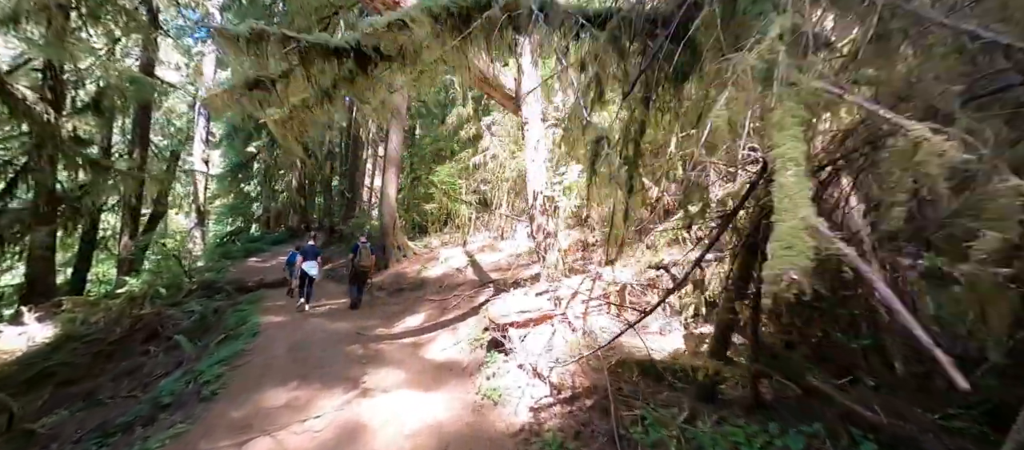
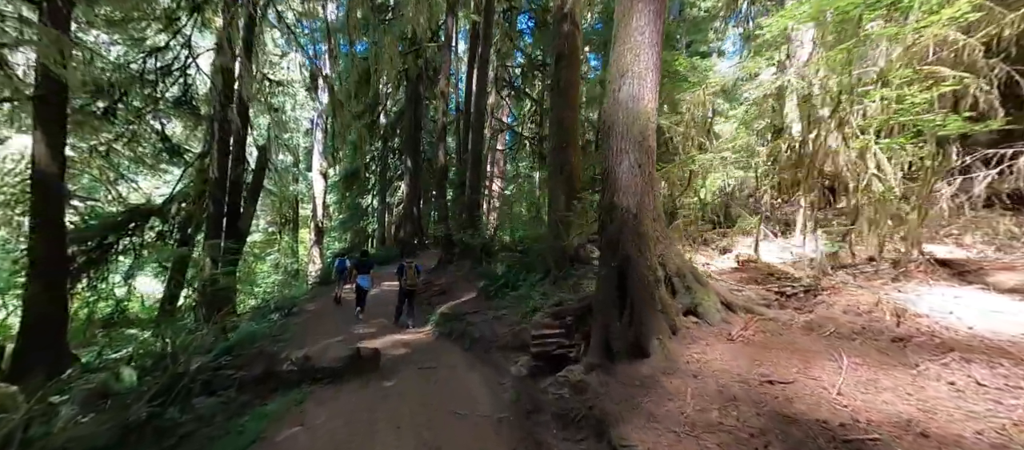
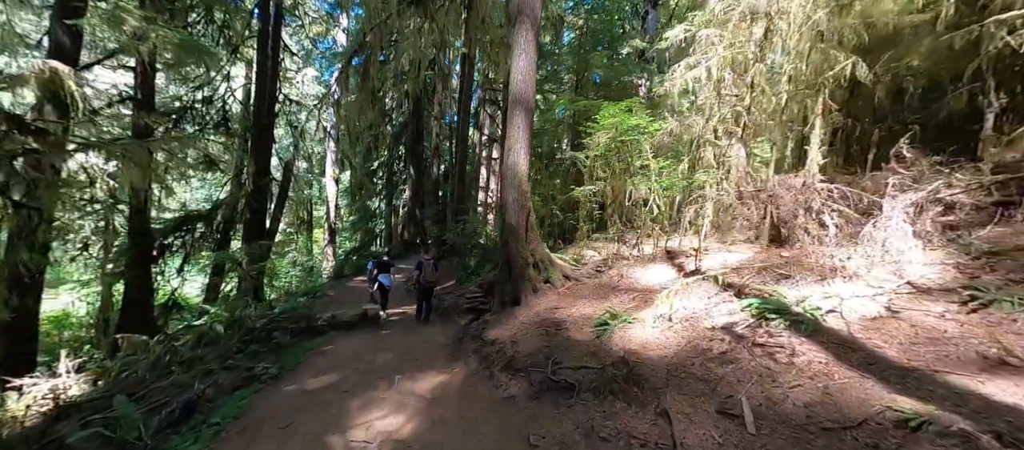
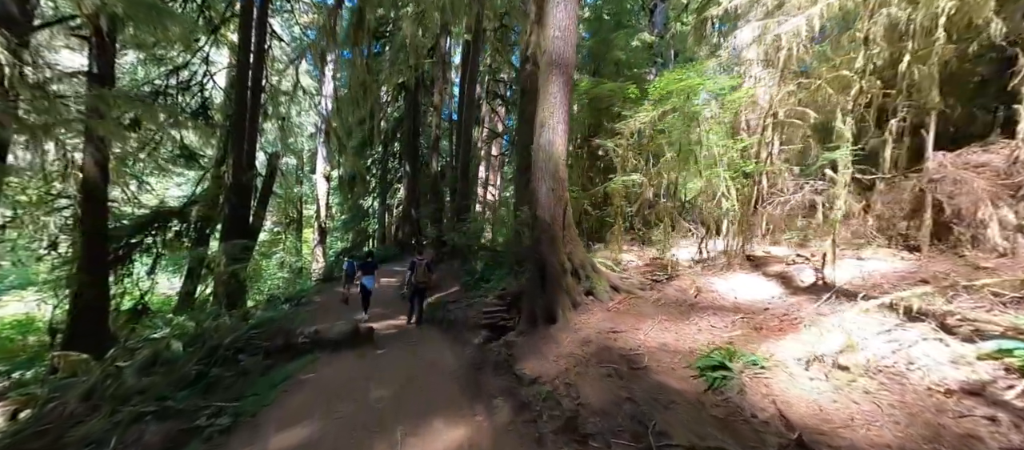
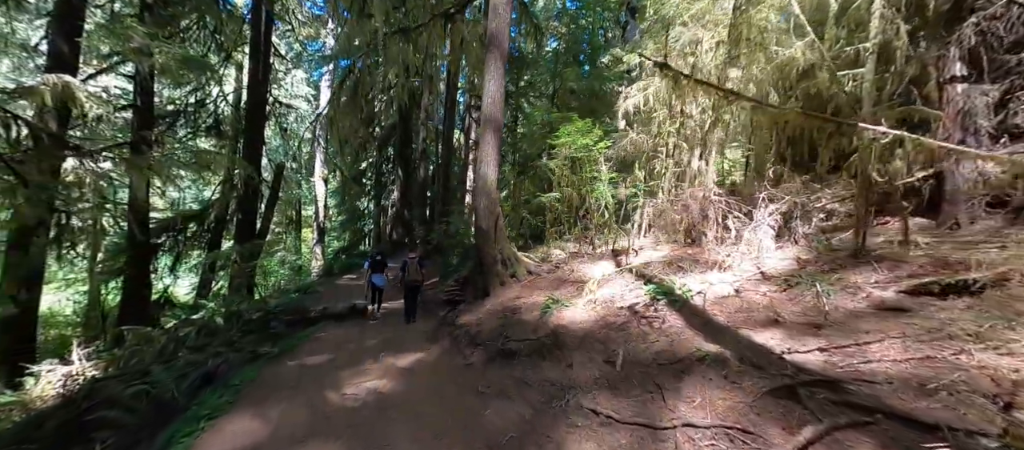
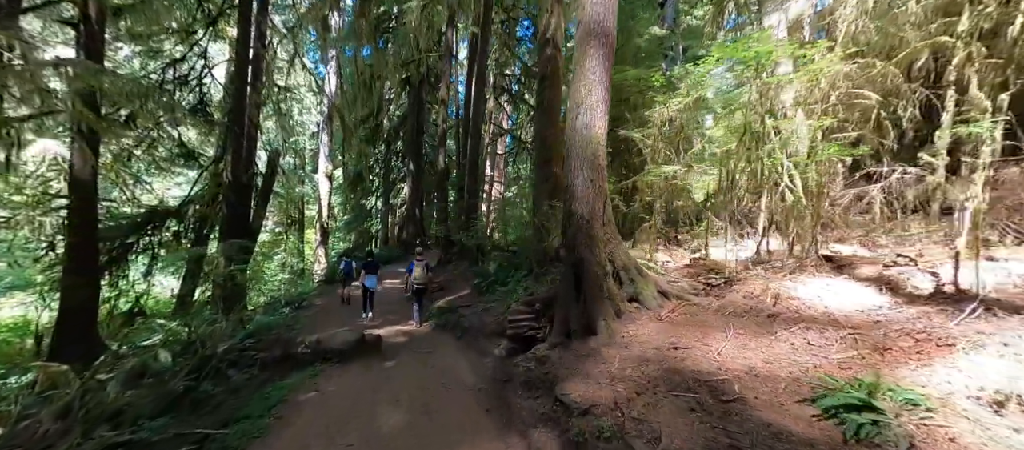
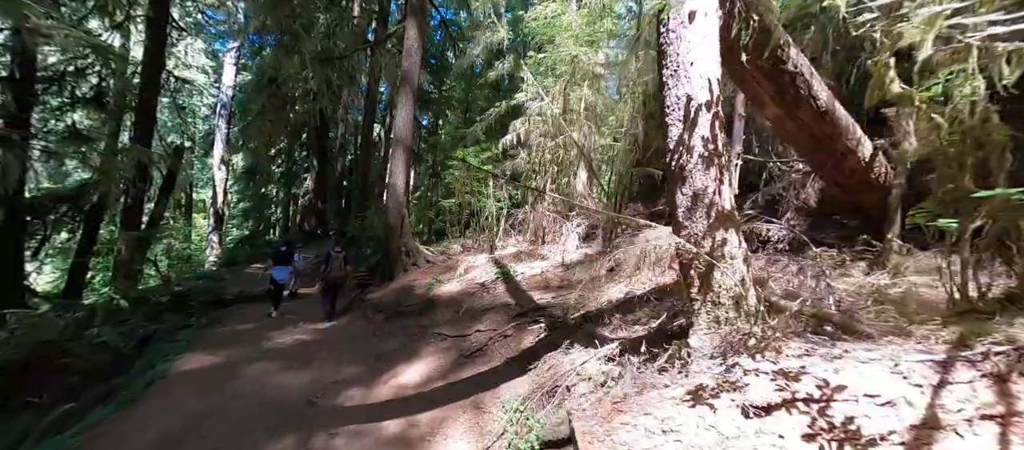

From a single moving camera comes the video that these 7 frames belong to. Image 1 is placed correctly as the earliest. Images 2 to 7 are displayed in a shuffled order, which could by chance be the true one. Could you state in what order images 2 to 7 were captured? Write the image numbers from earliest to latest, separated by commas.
7, 5, 3, 4, 6, 2
